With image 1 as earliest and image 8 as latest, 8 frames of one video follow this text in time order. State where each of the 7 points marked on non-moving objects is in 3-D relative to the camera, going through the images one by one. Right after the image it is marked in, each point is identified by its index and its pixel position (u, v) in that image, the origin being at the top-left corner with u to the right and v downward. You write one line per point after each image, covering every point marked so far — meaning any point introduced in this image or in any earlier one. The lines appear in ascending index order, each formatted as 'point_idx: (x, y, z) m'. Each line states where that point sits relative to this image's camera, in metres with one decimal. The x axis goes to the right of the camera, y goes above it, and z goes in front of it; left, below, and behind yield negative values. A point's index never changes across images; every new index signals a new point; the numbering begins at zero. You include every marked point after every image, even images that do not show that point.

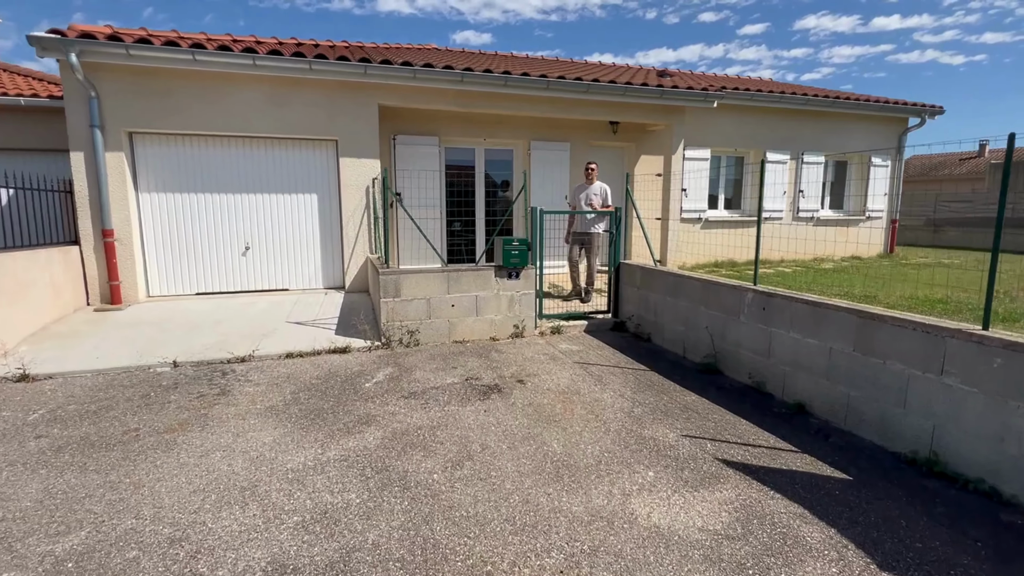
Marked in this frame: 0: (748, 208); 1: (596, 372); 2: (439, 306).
0: (+4.7, +1.6, +10.0) m
1: (+0.7, -0.7, +4.3) m
2: (-0.7, -0.2, +5.2) m
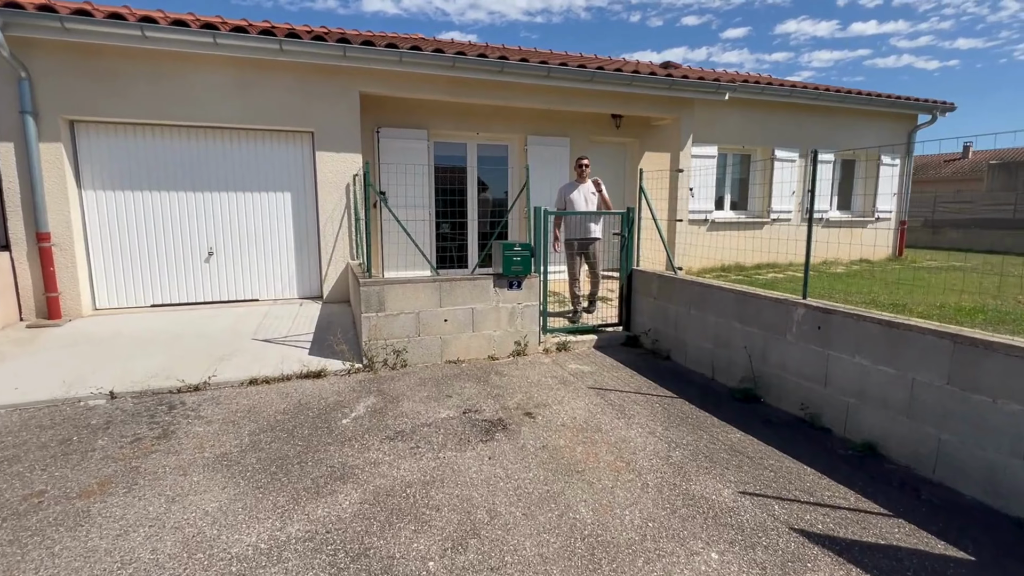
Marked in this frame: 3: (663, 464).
0: (+4.5, +1.5, +9.5) m
1: (+0.8, -0.8, +3.7) m
2: (-0.7, -0.3, +4.5) m
3: (+0.8, -1.0, +2.8) m
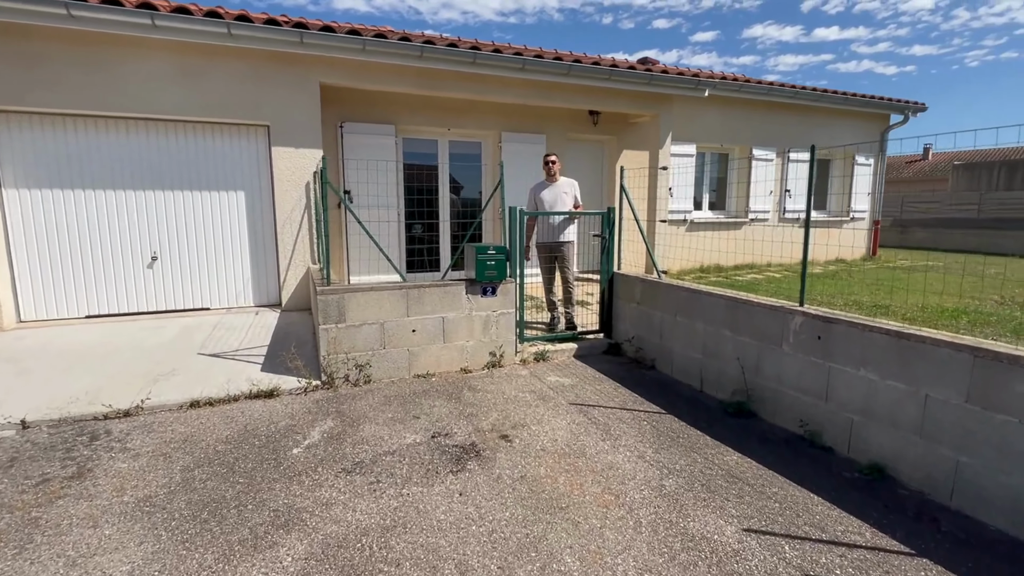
0: (+4.1, +1.5, +9.3) m
1: (+0.6, -0.9, +3.4) m
2: (-0.9, -0.4, +4.1) m
3: (+0.7, -1.0, +2.5) m
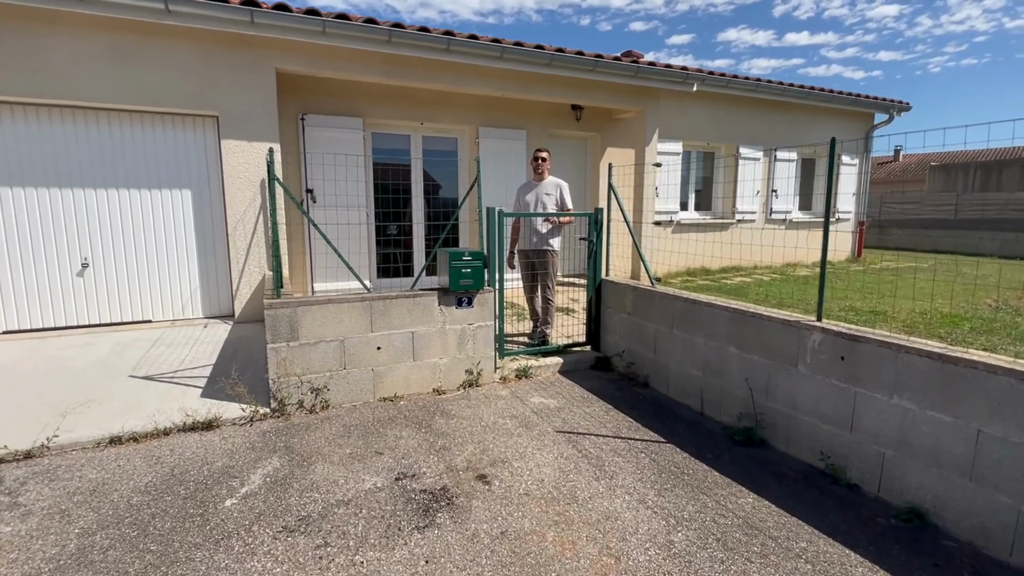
0: (+3.7, +1.4, +9.0) m
1: (+0.5, -1.0, +2.9) m
2: (-1.1, -0.4, +3.6) m
3: (+0.6, -1.1, +2.1) m
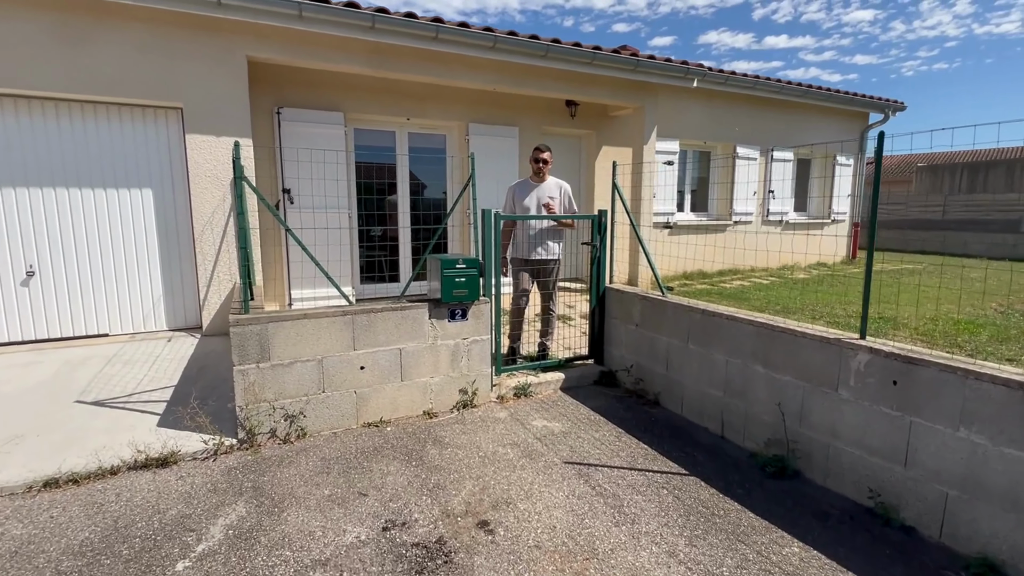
0: (+3.5, +1.3, +8.7) m
1: (+0.5, -1.0, +2.6) m
2: (-1.1, -0.5, +3.2) m
3: (+0.7, -1.2, +1.7) m
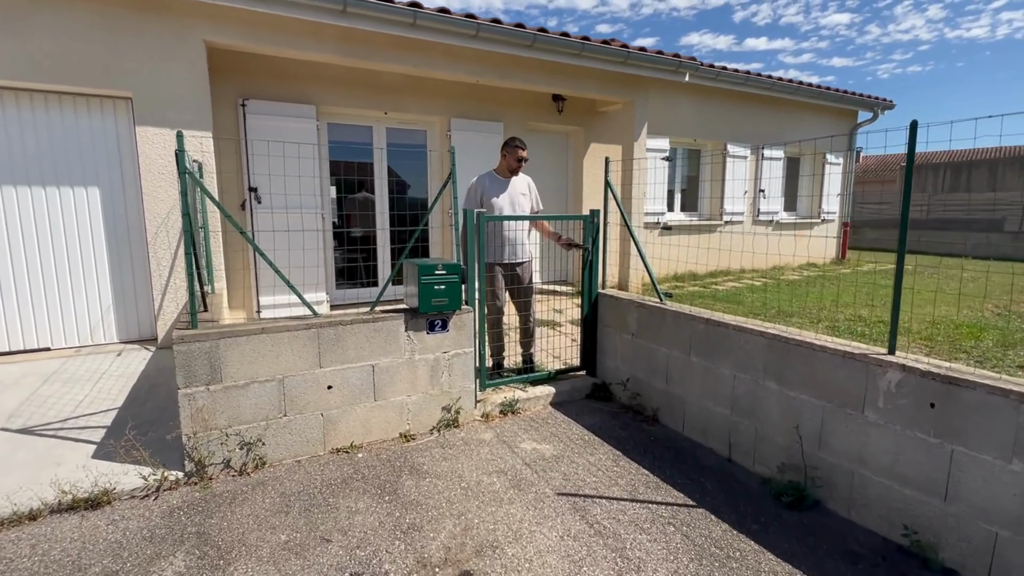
0: (+3.3, +1.3, +8.5) m
1: (+0.4, -1.1, +2.3) m
2: (-1.2, -0.6, +2.8) m
3: (+0.6, -1.2, +1.4) m
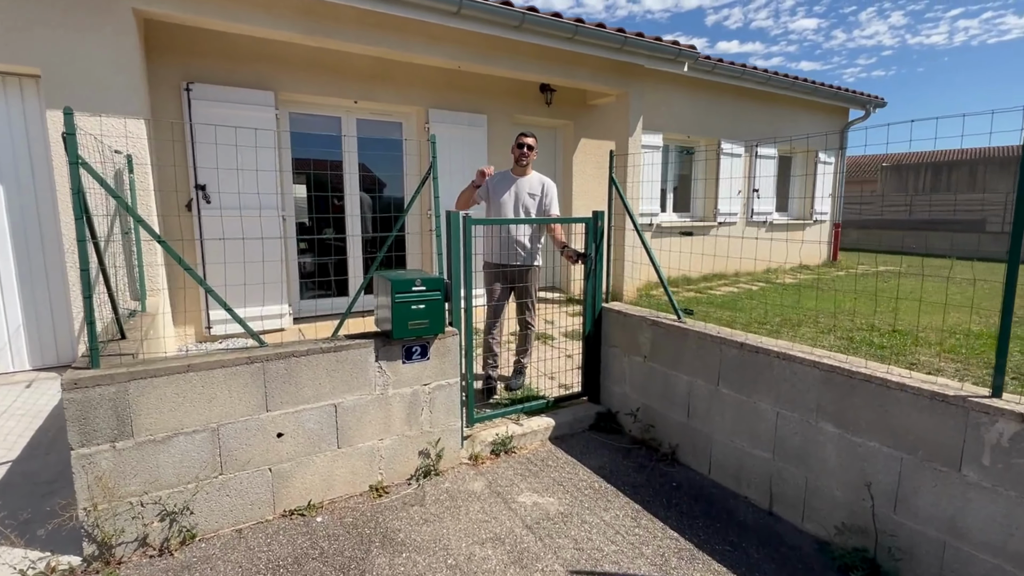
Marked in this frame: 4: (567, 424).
0: (+3.0, +1.2, +8.1) m
1: (+0.4, -1.2, +1.7) m
2: (-1.2, -0.7, +2.2) m
3: (+0.7, -1.3, +0.9) m
4: (+0.3, -0.9, +3.2) m
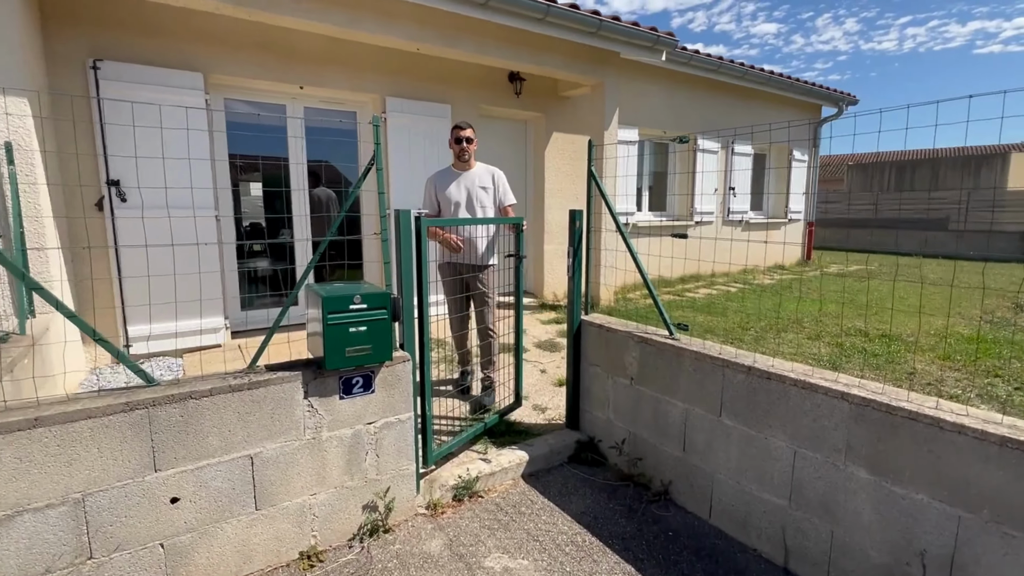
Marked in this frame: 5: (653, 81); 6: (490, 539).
0: (+2.5, +1.2, +7.8) m
1: (+0.3, -1.2, +1.3) m
2: (-1.3, -0.8, +1.7) m
3: (+0.6, -1.4, +0.5) m
4: (+0.2, -0.9, +2.7) m
5: (+1.9, +2.8, +6.8) m
6: (-0.1, -1.1, +2.2) m
